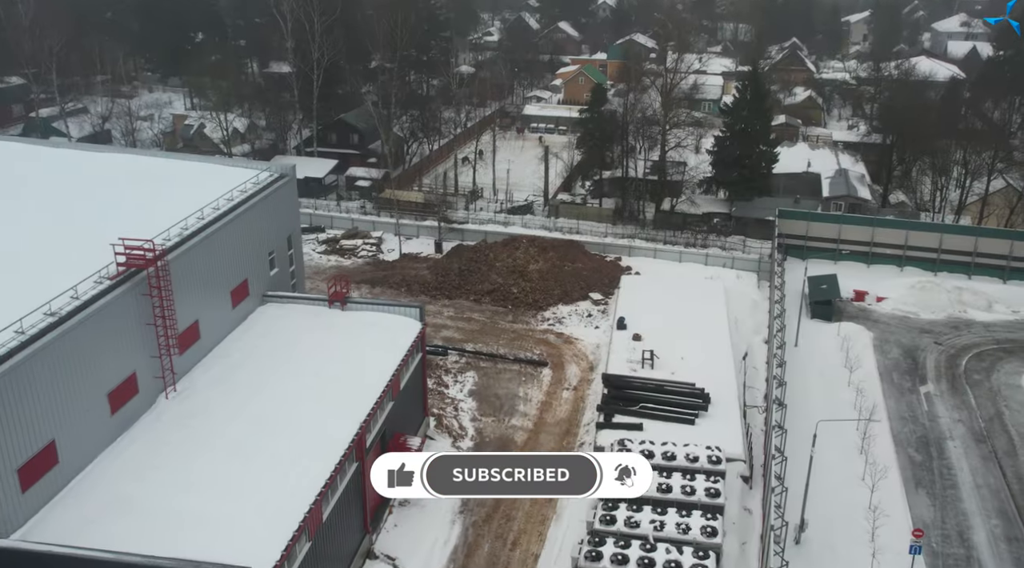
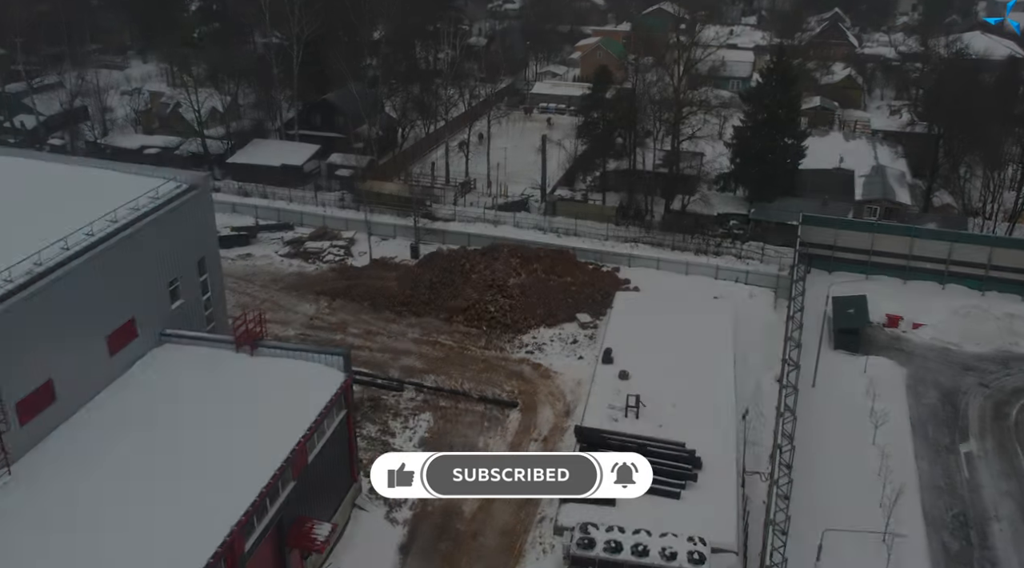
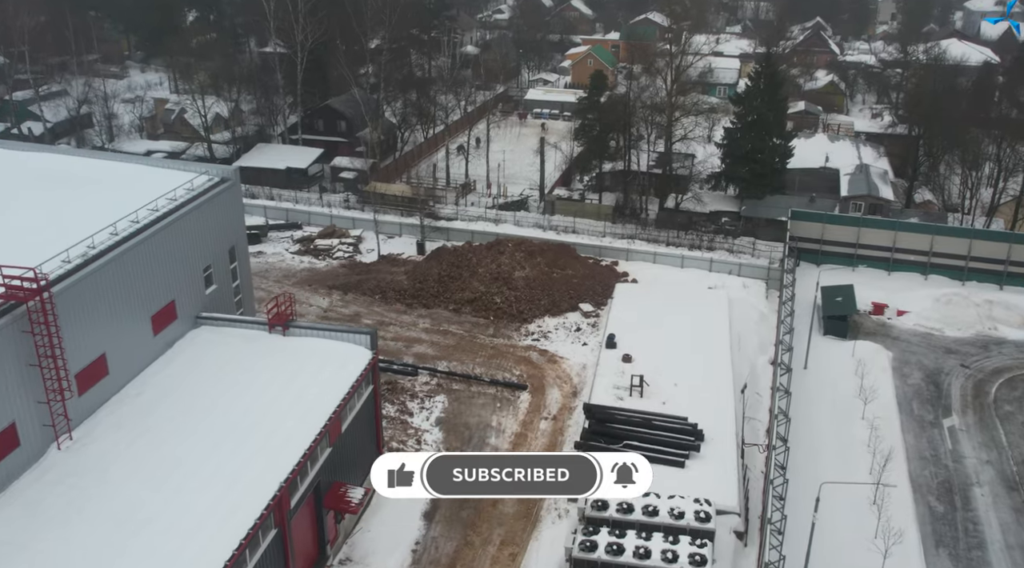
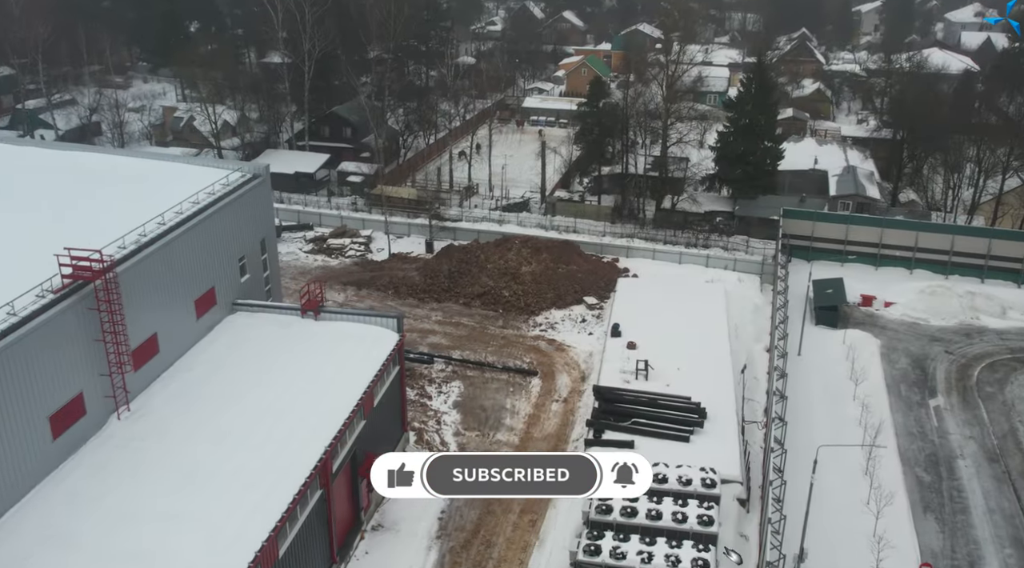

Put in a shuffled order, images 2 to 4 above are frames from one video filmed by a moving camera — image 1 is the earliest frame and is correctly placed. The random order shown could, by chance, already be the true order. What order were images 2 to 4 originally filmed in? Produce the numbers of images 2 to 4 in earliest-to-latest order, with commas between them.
4, 3, 2
